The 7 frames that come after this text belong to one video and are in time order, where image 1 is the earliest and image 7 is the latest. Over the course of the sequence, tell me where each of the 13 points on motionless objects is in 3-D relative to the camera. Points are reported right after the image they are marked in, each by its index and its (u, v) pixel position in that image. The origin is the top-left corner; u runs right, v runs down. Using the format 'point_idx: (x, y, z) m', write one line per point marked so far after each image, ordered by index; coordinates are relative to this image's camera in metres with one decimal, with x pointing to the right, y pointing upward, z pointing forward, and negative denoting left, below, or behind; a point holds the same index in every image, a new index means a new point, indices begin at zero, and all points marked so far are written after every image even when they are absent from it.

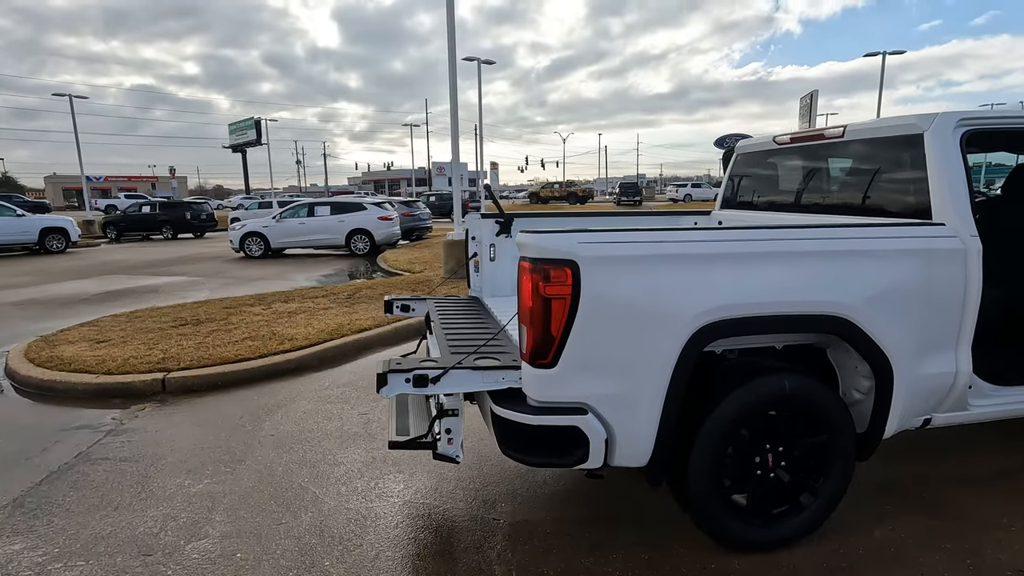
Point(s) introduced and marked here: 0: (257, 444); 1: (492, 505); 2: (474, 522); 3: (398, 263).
0: (-1.9, -1.2, +4.0) m
1: (-0.1, -1.2, +3.1) m
2: (-0.2, -1.3, +2.9) m
3: (-3.1, +0.7, +14.3) m
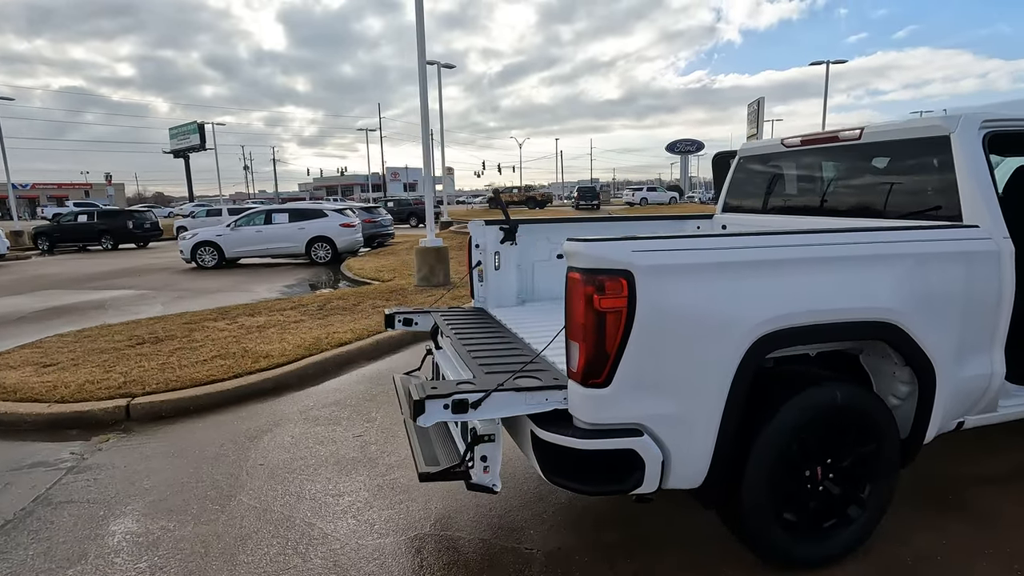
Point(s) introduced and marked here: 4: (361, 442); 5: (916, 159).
0: (-1.8, -1.3, +3.6) m
1: (0.0, -1.3, +2.9) m
2: (0.0, -1.3, +2.7) m
3: (-3.8, +0.4, +13.9) m
4: (-1.1, -1.2, +4.1) m
5: (+2.4, +0.7, +3.1) m
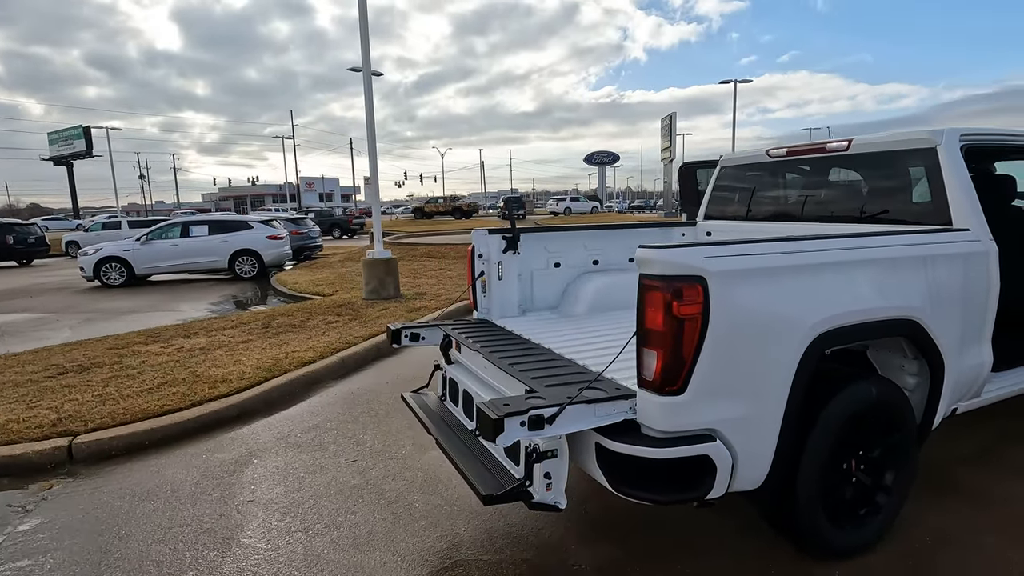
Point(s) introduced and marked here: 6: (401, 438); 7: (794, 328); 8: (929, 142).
0: (-1.7, -1.4, +3.2) m
1: (+0.3, -1.4, +2.8) m
2: (+0.2, -1.4, +2.6) m
3: (-5.2, +0.1, +13.1) m
4: (-1.1, -1.3, +3.8) m
5: (+2.5, +0.7, +3.4) m
6: (-0.9, -1.2, +4.2) m
7: (+1.2, -0.2, +2.2) m
8: (+2.5, +0.9, +3.2) m
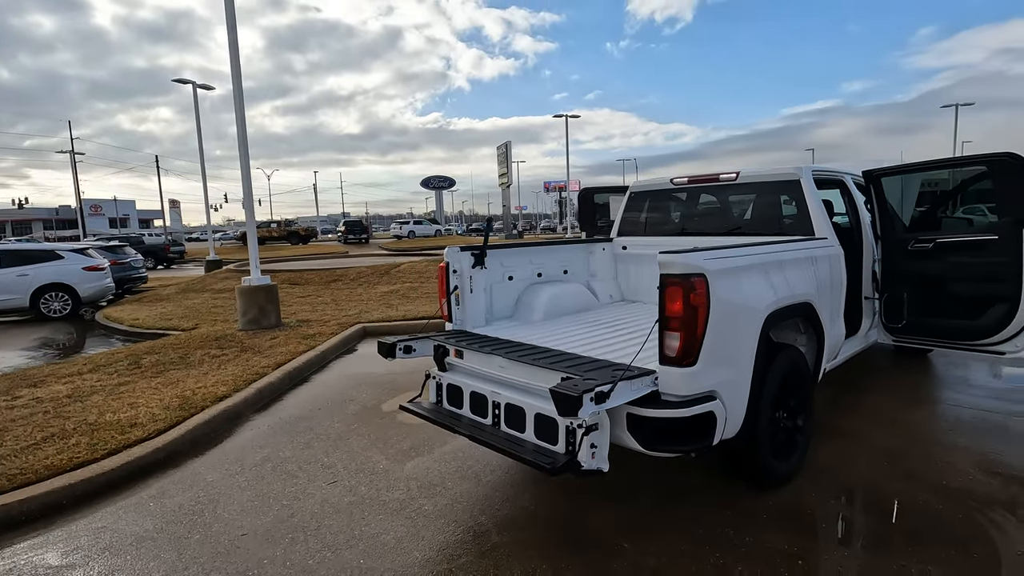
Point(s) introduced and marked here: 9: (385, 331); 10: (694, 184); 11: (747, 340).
0: (-1.6, -1.5, +3.1) m
1: (+0.4, -1.4, +3.2) m
2: (+0.4, -1.4, +3.1) m
3: (-8.0, -0.7, +11.5) m
4: (-1.2, -1.4, +3.8) m
5: (+2.3, +0.8, +4.5) m
6: (-1.1, -1.3, +4.3) m
7: (+1.4, -0.1, +3.0) m
8: (+2.3, +0.9, +4.4) m
9: (-2.2, -0.7, +9.0) m
10: (+1.7, +1.0, +5.0) m
11: (+1.3, -0.3, +3.0) m
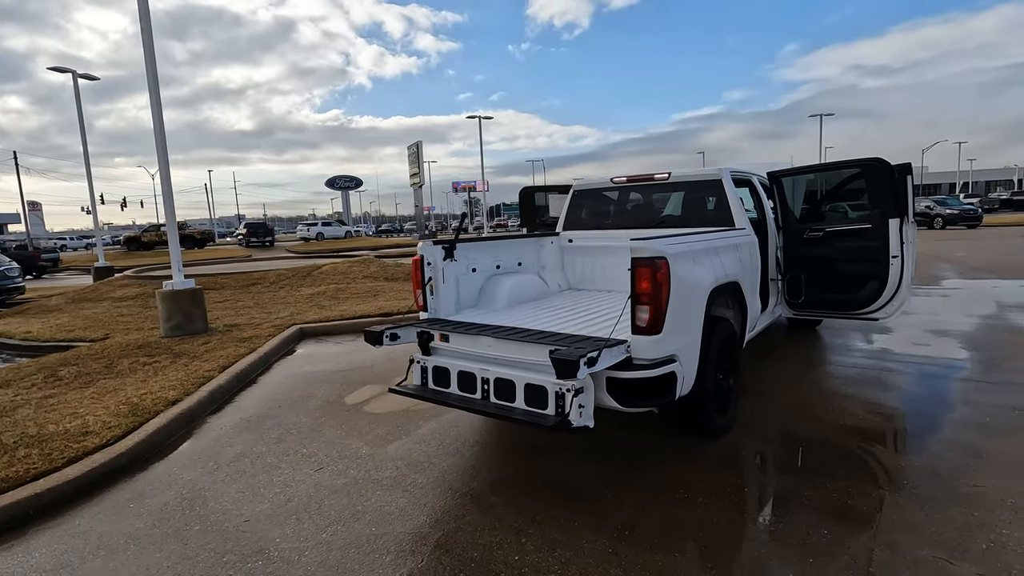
0: (-1.6, -1.5, +3.2) m
1: (+0.3, -1.3, +3.7) m
2: (+0.4, -1.3, +3.5) m
3: (-9.3, -0.9, +10.4) m
4: (-1.3, -1.4, +4.0) m
5: (+1.9, +0.9, +5.3) m
6: (-1.4, -1.3, +4.5) m
7: (+1.3, 0.0, +3.6) m
8: (+2.0, +1.1, +5.1) m
9: (-3.2, -0.7, +8.9) m
10: (+1.3, +1.1, +5.6) m
11: (+1.2, -0.2, +3.6) m
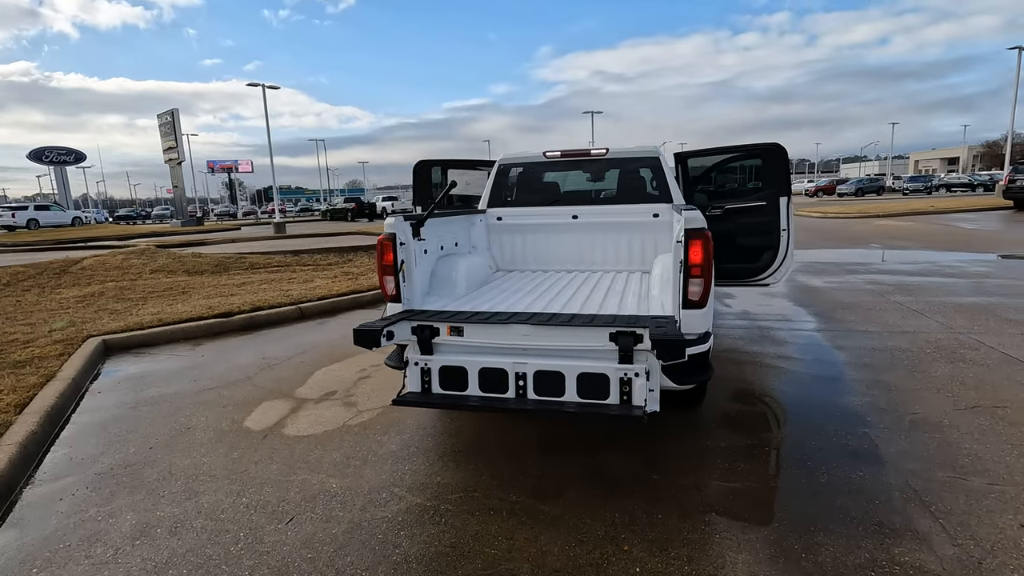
0: (-1.0, -1.5, +2.2) m
1: (+0.5, -1.1, +3.4) m
2: (+0.6, -1.2, +3.3) m
3: (-11.0, -1.2, +5.8) m
4: (-1.1, -1.3, +3.0) m
5: (+1.2, +1.2, +5.4) m
6: (-1.3, -1.2, +3.5) m
7: (+1.4, +0.2, +3.7) m
8: (+1.3, +1.3, +5.3) m
9: (-4.8, -0.7, +6.8) m
10: (+0.5, +1.3, +5.5) m
11: (+1.3, 0.0, +3.6) m
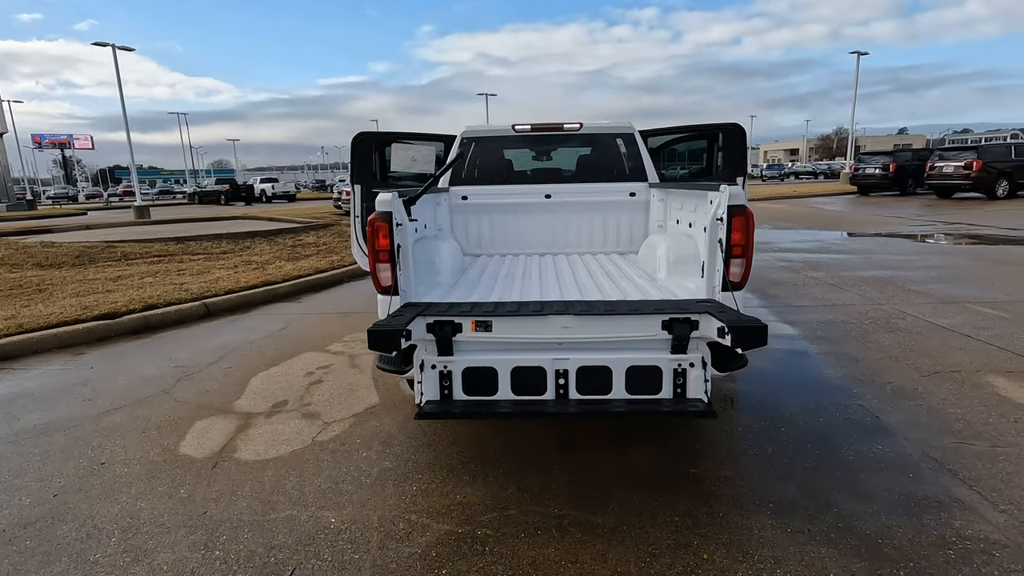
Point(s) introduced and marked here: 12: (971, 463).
0: (-0.6, -1.4, +1.7) m
1: (+0.7, -1.1, +3.1) m
2: (+0.8, -1.1, +3.0) m
3: (-11.1, -1.4, +3.1) m
4: (-0.9, -1.3, +2.4) m
5: (+0.9, +1.4, +5.1) m
6: (-1.2, -1.2, +2.8) m
7: (+1.4, +0.3, +3.5) m
8: (+1.0, +1.5, +5.0) m
9: (-5.2, -0.7, +5.4) m
10: (+0.1, +1.5, +5.1) m
11: (+1.4, +0.2, +3.5) m
12: (+2.6, -1.0, +3.1) m
